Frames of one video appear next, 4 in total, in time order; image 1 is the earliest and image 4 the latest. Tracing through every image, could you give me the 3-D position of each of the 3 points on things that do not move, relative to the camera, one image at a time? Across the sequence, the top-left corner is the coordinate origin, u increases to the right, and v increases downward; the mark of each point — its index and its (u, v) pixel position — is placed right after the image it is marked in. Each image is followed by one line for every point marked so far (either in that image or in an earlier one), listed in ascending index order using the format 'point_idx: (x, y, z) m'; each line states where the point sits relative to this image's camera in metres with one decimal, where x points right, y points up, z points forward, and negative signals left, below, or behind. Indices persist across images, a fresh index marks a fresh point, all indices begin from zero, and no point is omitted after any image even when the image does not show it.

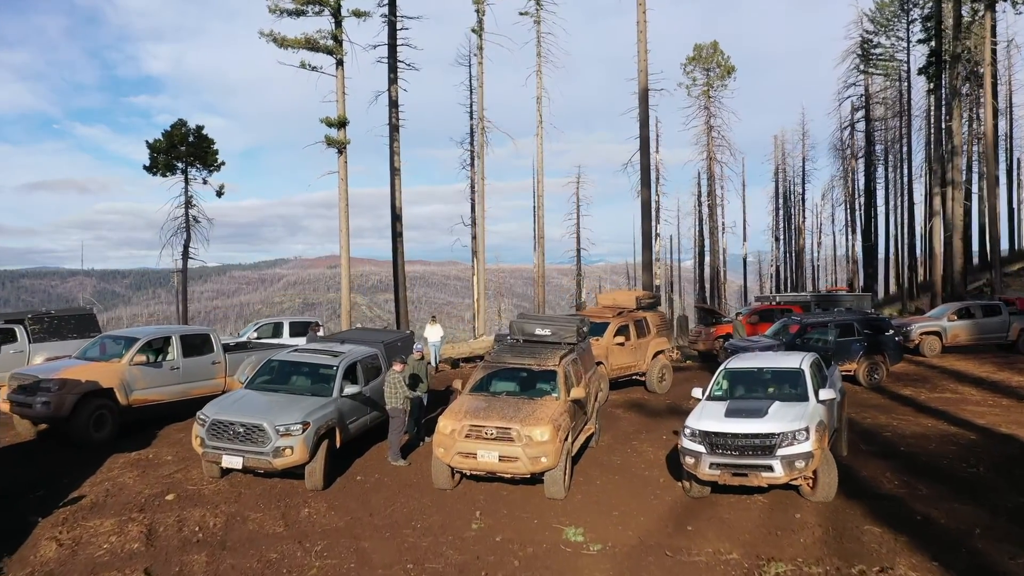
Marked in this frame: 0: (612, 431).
0: (+2.0, -2.9, +13.3) m
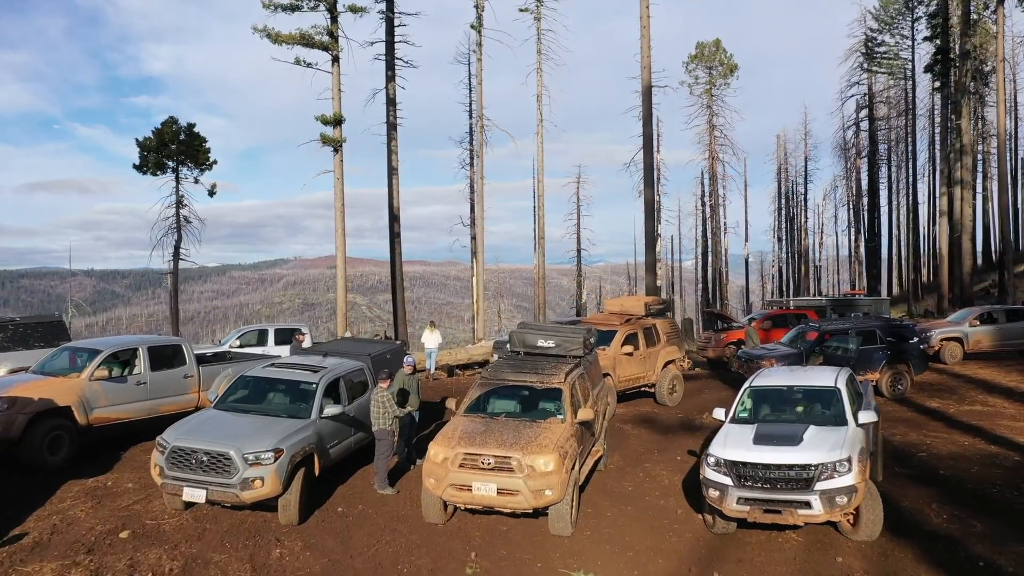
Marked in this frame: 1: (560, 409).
0: (+2.0, -3.0, +12.2) m
1: (+0.7, -1.7, +9.3) m
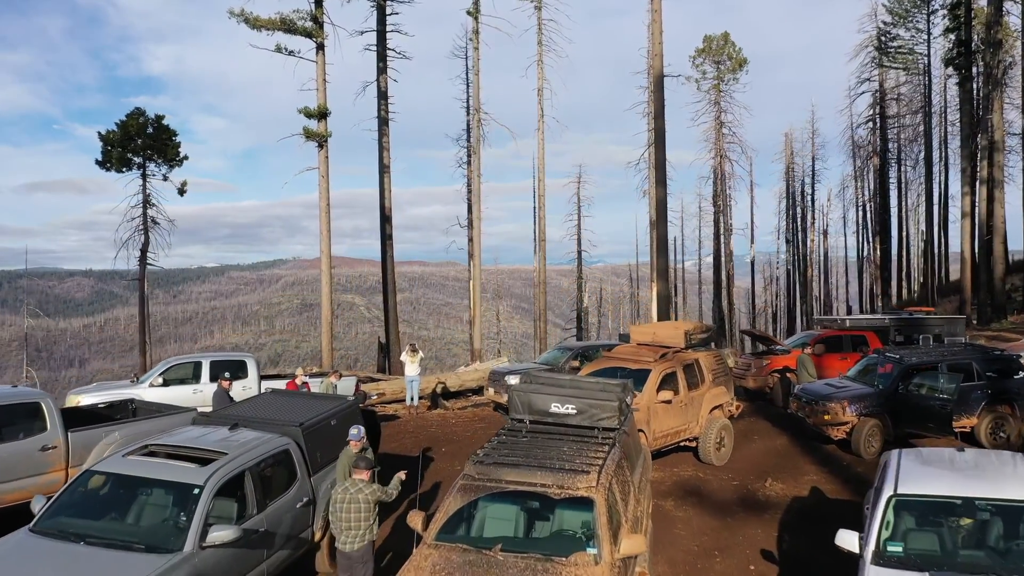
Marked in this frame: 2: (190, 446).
0: (+2.0, -3.4, +8.6) m
1: (+0.7, -2.1, +5.7) m
2: (-3.4, -1.7, +7.0) m
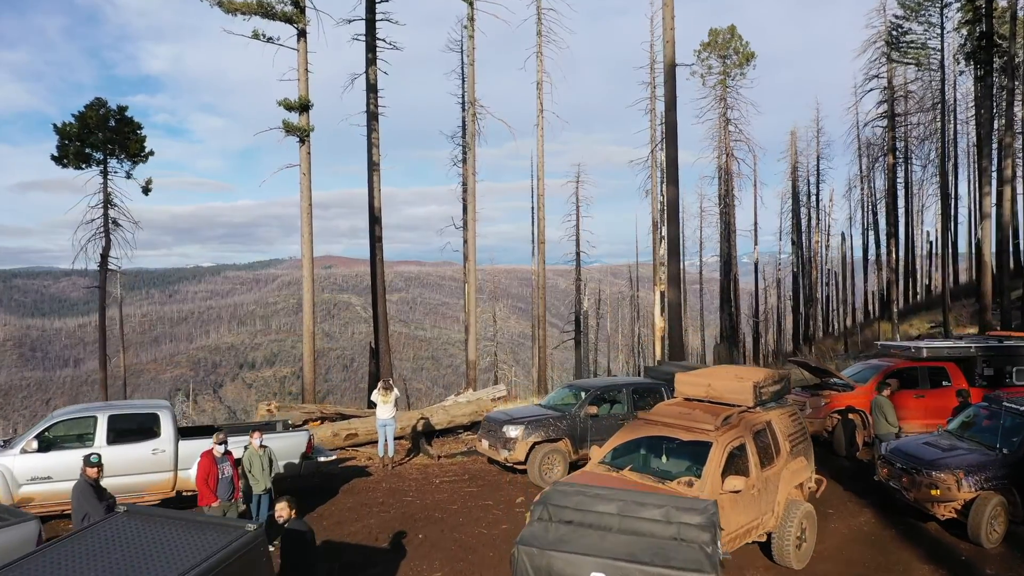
0: (+2.0, -3.9, +5.2) m
1: (+0.7, -2.6, +2.4) m
2: (-3.4, -2.1, +3.6) m
